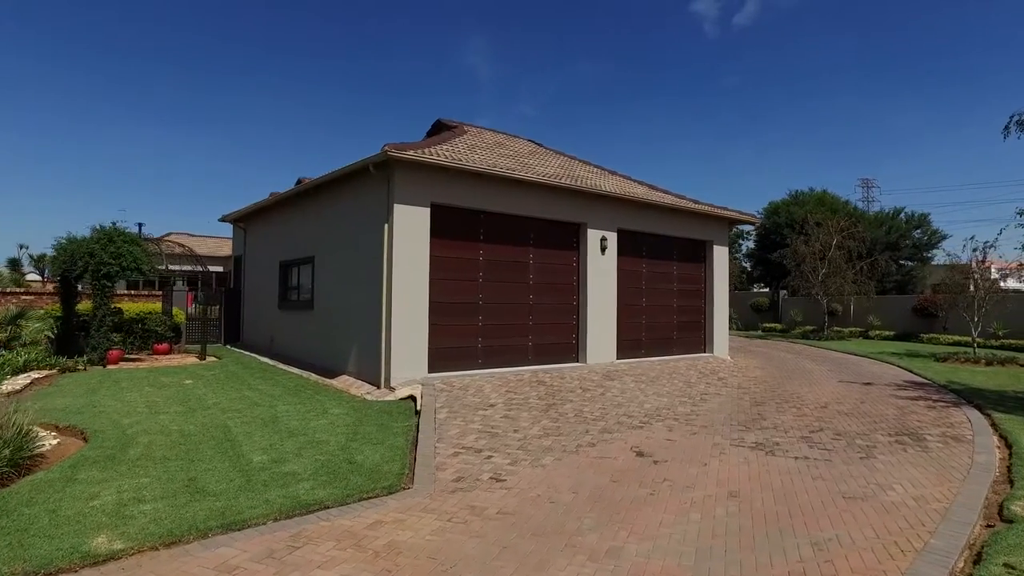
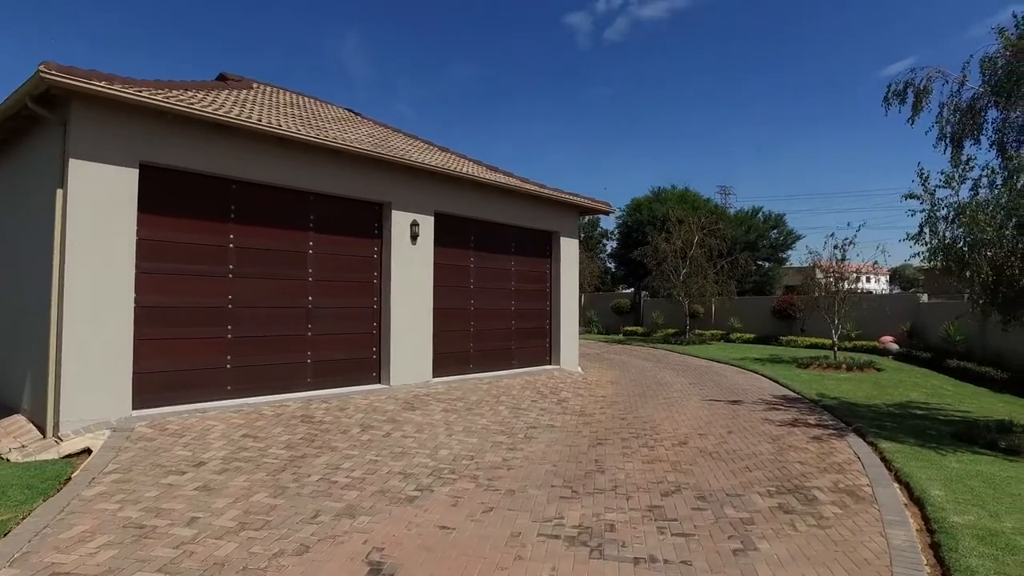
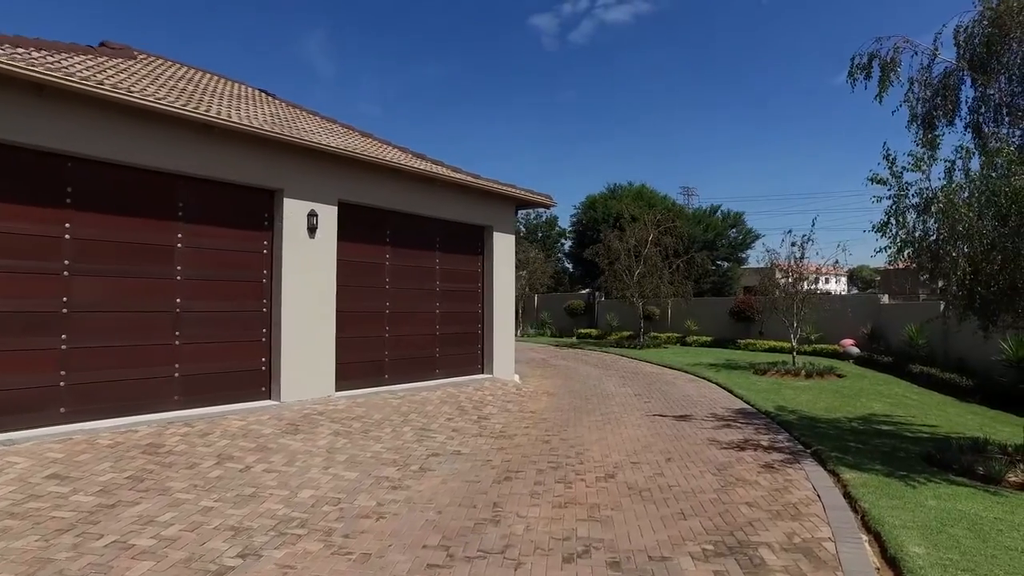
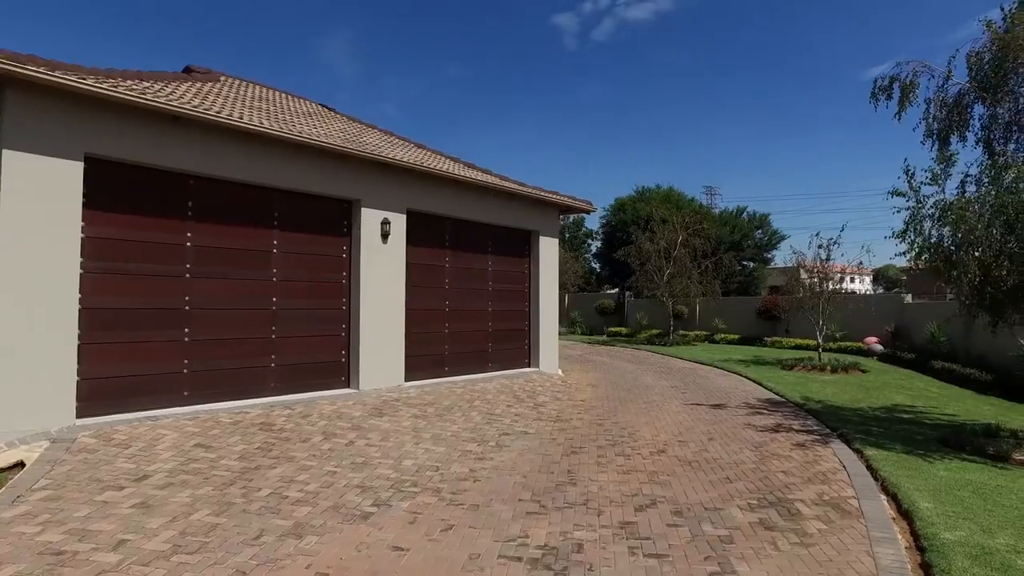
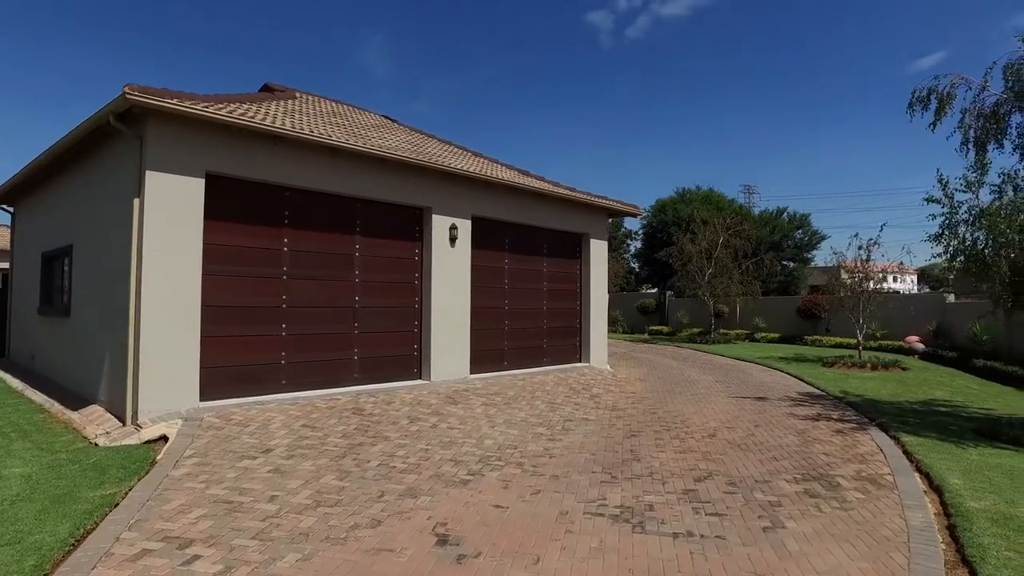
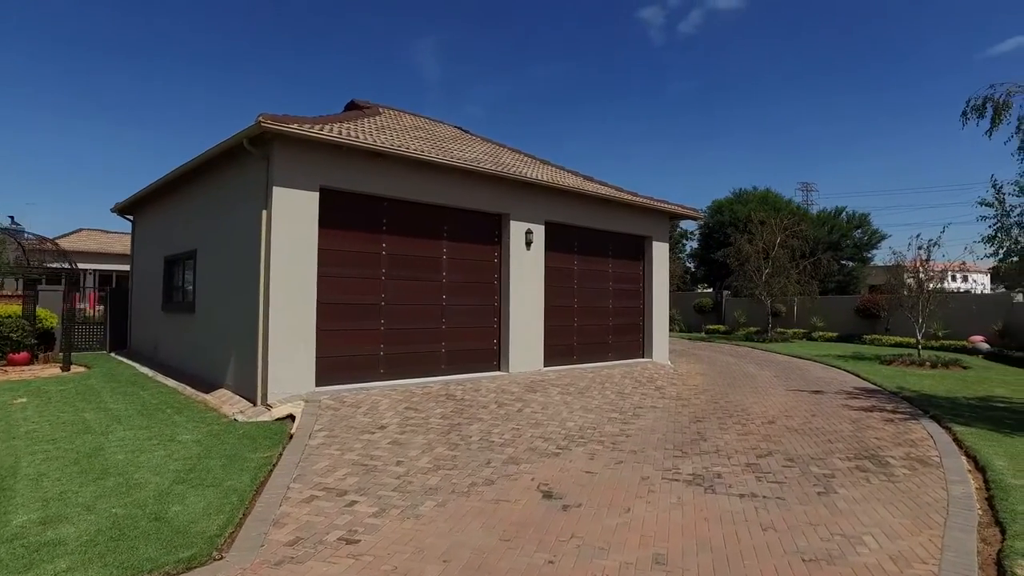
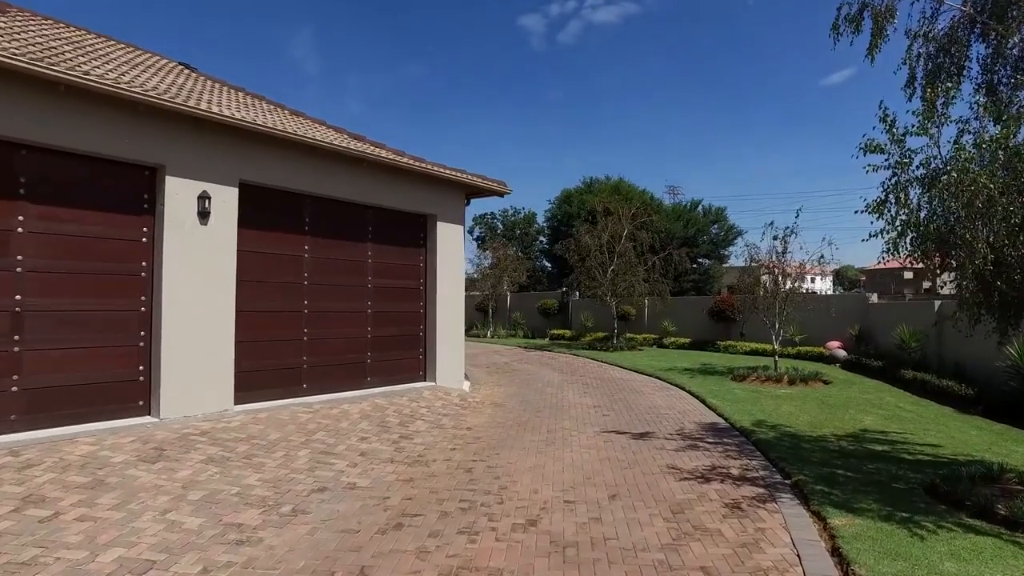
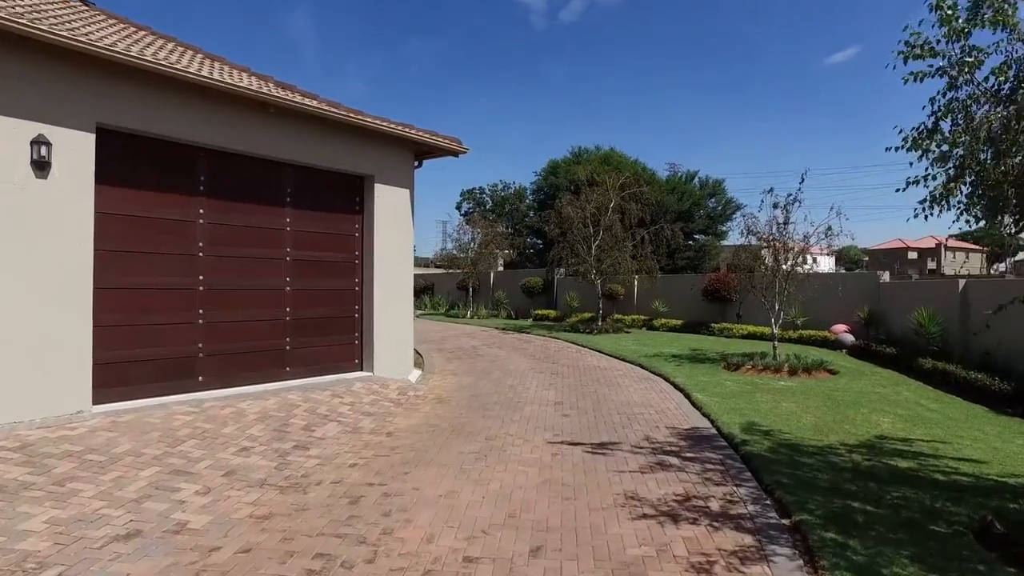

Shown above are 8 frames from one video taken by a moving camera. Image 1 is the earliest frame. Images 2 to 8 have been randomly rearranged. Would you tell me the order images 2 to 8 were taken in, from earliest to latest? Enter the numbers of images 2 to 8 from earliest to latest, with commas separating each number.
6, 5, 2, 4, 3, 7, 8
